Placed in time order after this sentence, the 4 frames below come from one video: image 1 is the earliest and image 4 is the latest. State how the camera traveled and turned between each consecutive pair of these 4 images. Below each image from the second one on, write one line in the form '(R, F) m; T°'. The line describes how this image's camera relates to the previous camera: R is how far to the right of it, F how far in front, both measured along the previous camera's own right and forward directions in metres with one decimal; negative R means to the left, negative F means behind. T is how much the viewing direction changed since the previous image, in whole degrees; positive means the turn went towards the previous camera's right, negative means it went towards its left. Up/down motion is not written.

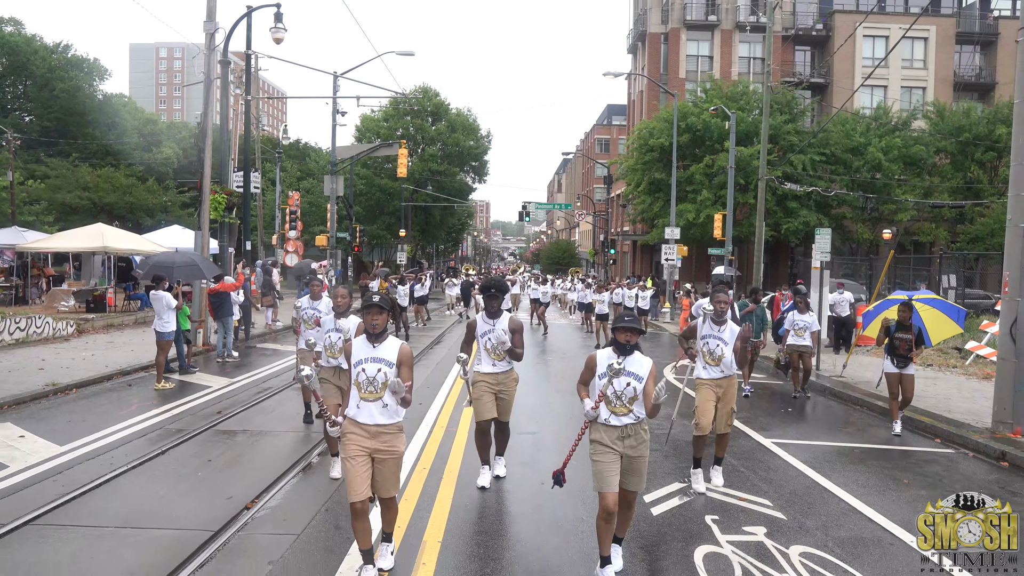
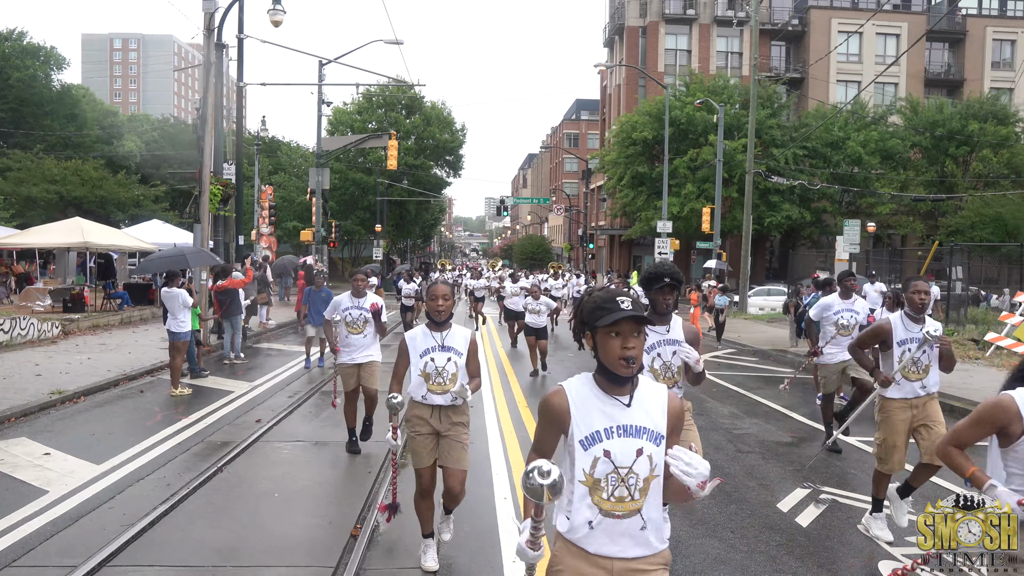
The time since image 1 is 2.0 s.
(-1.2, +0.8) m; +3°
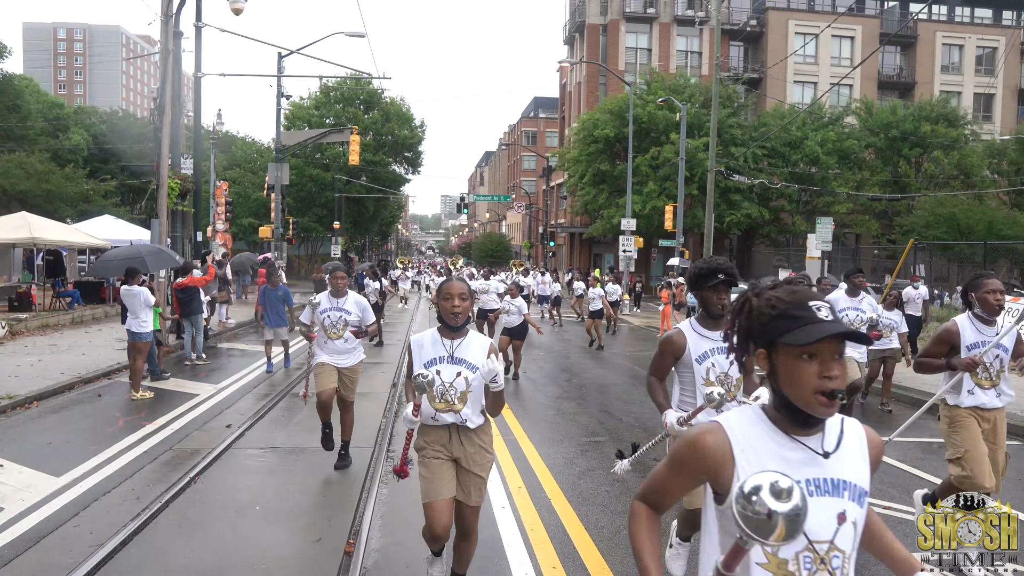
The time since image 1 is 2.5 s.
(-0.3, +0.4) m; +3°
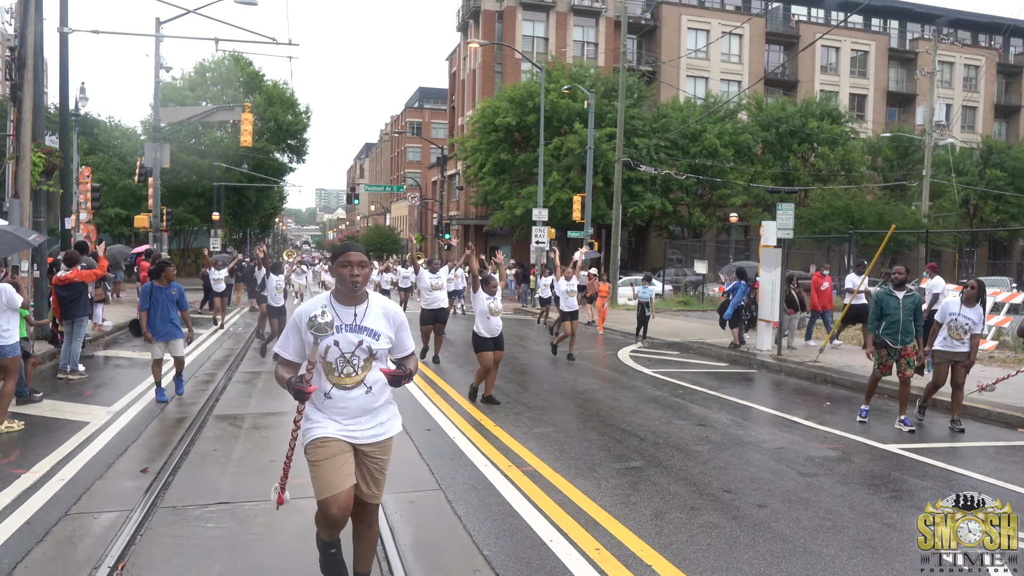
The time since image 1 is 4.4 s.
(-1.1, +1.9) m; +9°
